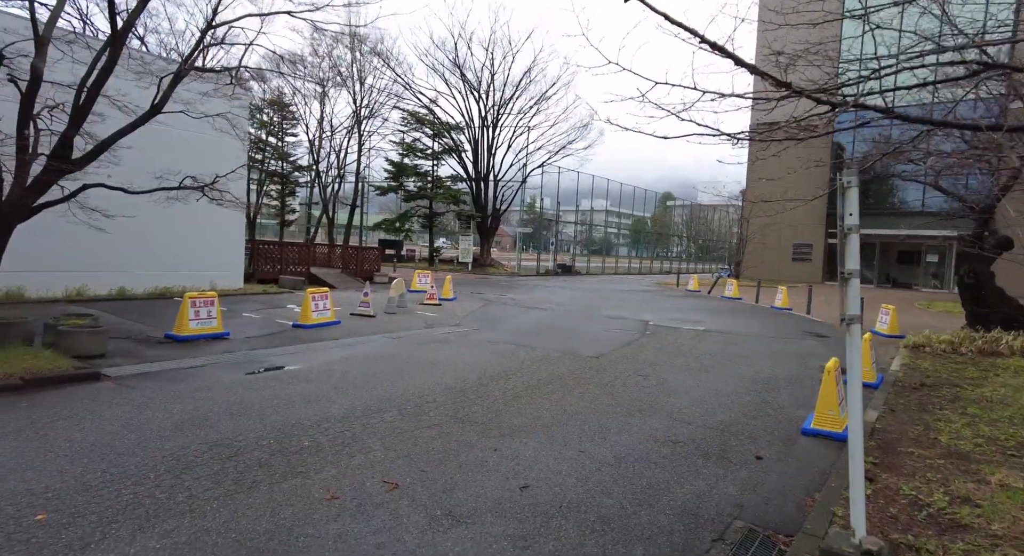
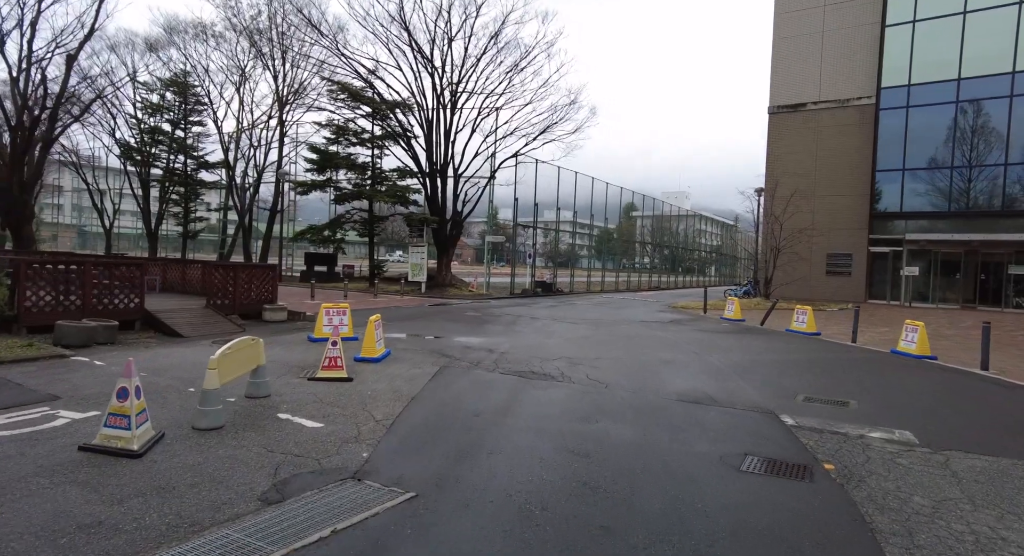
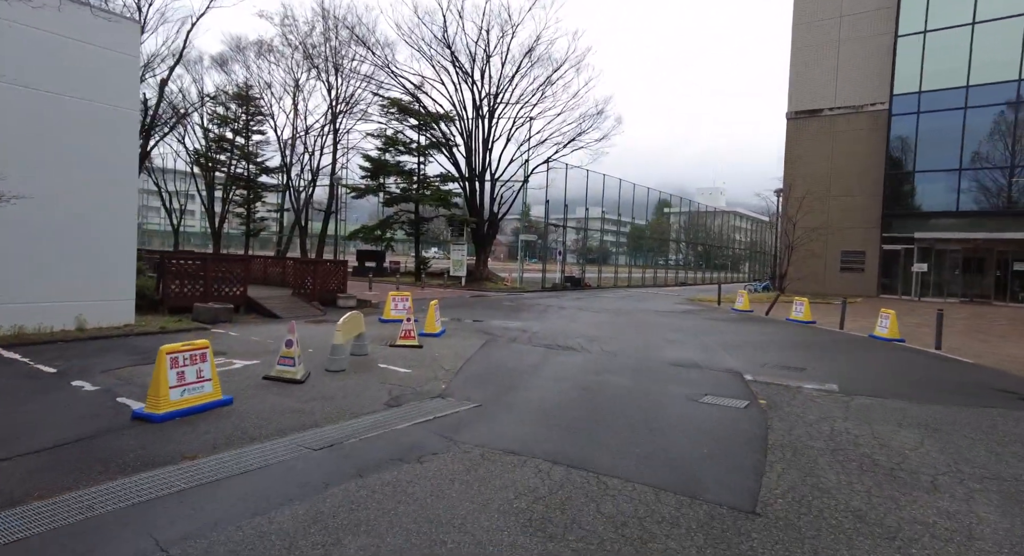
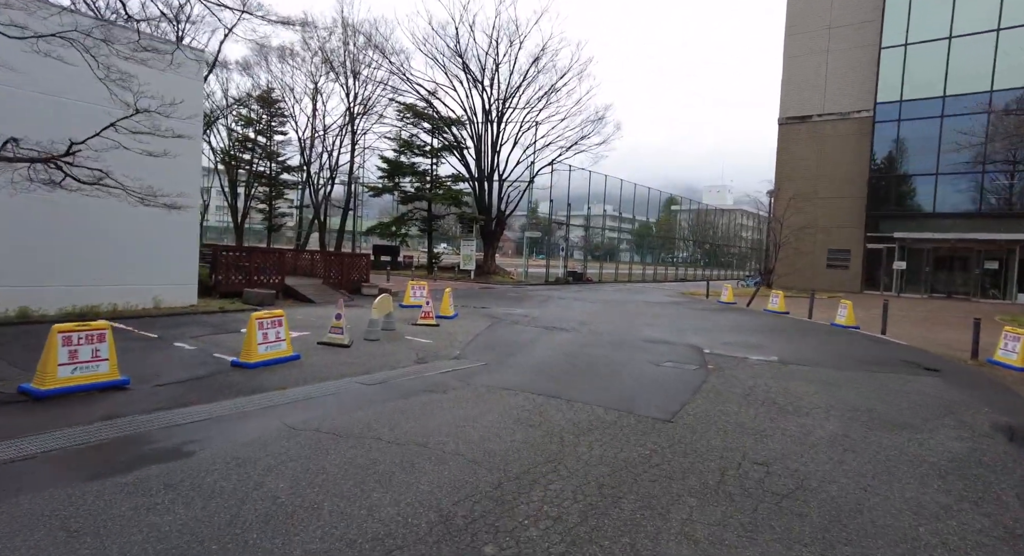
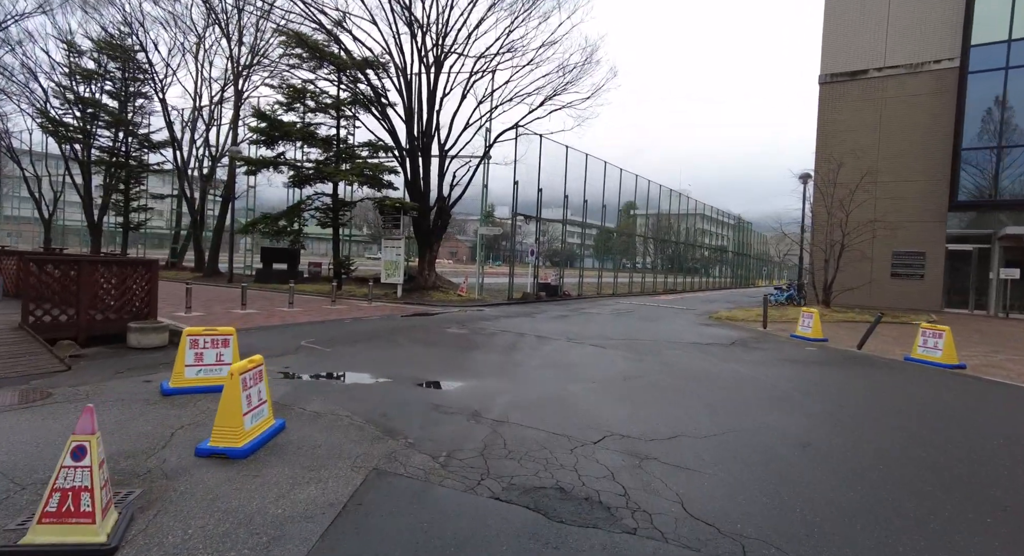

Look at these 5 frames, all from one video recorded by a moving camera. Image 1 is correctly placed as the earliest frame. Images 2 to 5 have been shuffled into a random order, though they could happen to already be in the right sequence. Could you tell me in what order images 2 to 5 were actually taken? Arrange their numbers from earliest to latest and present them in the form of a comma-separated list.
4, 3, 2, 5
